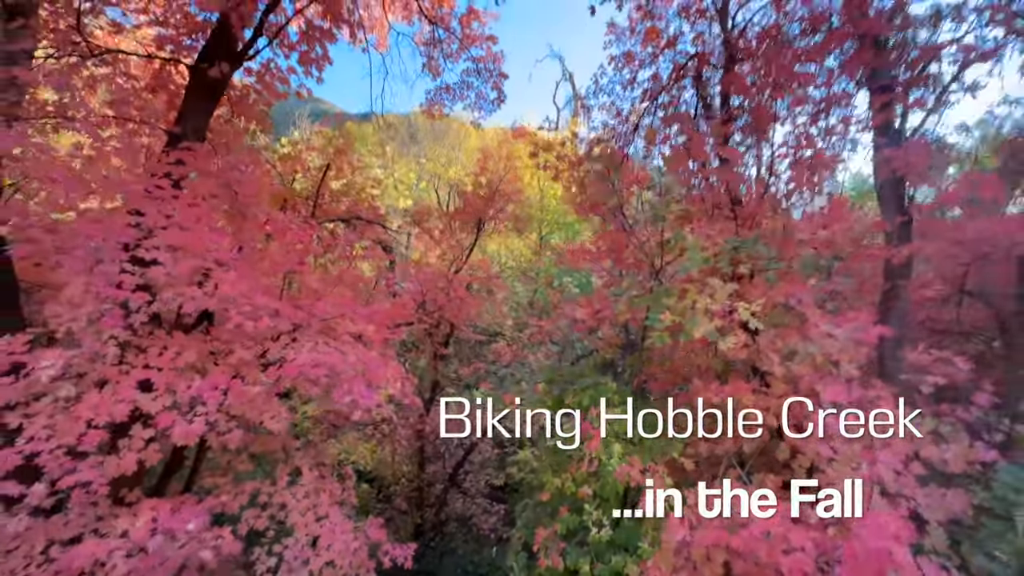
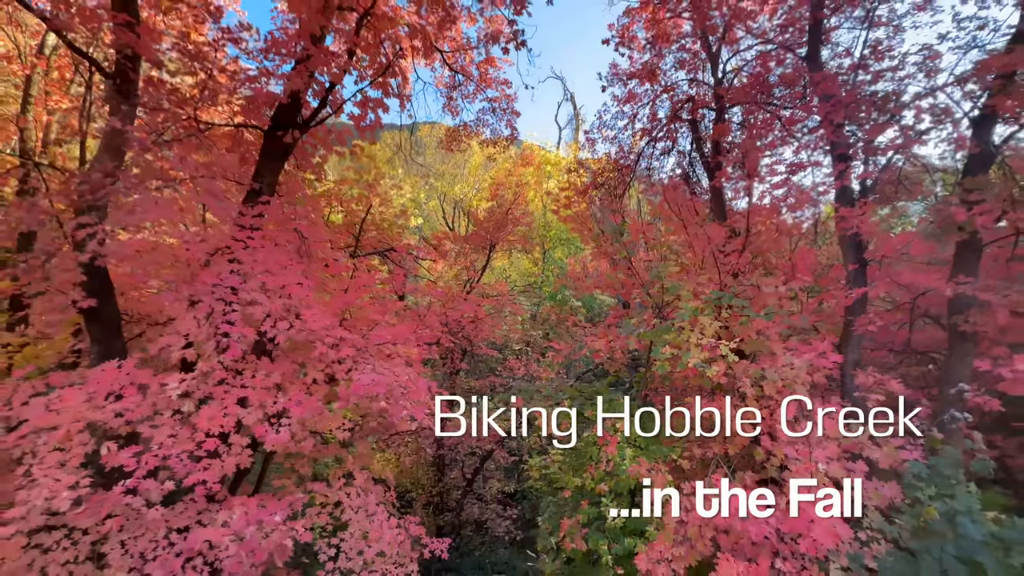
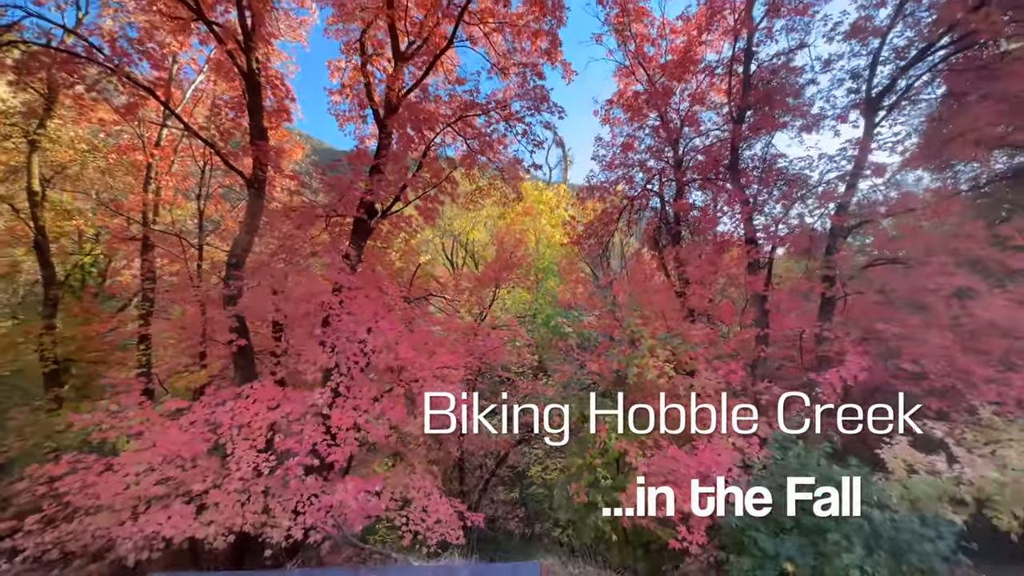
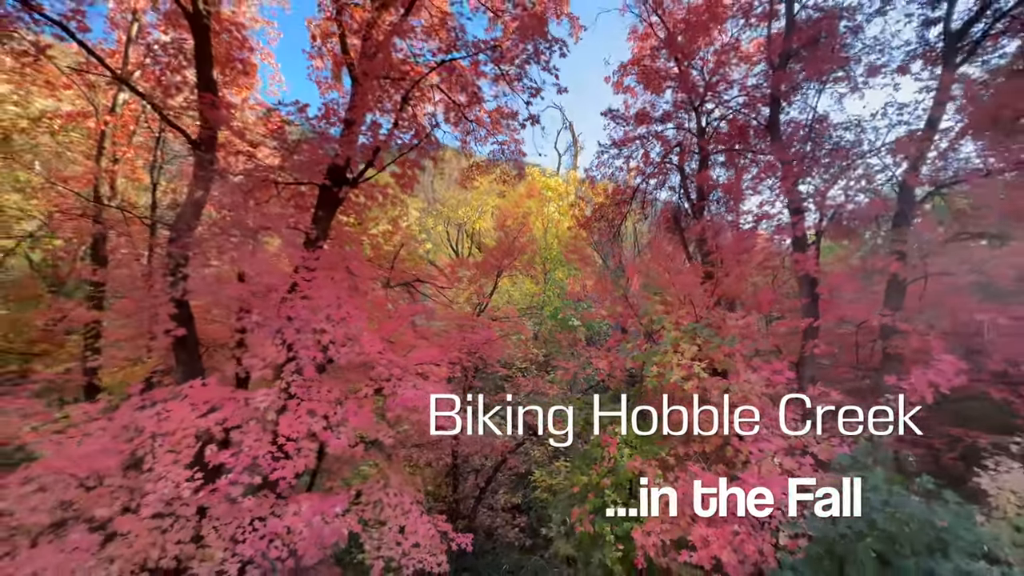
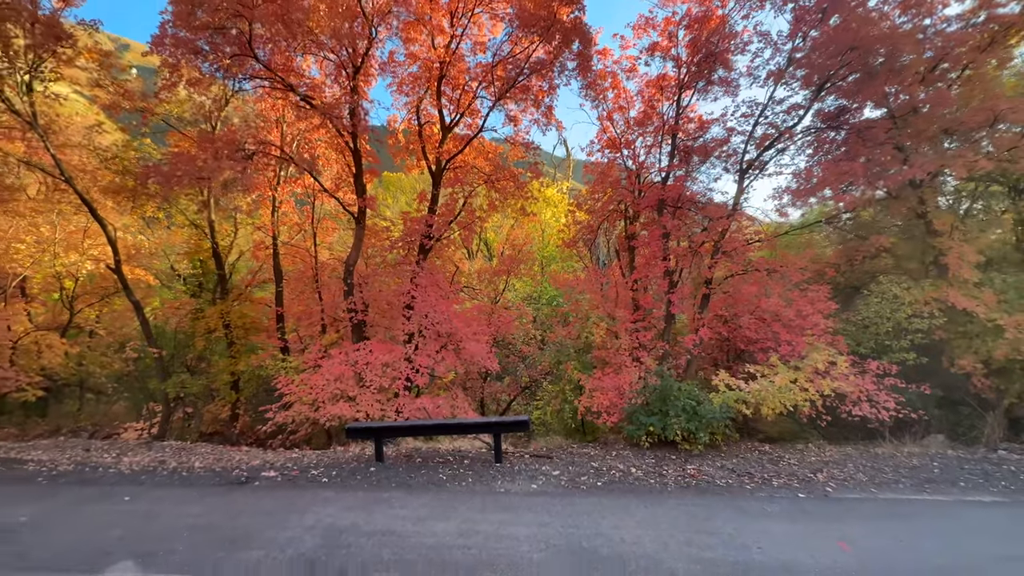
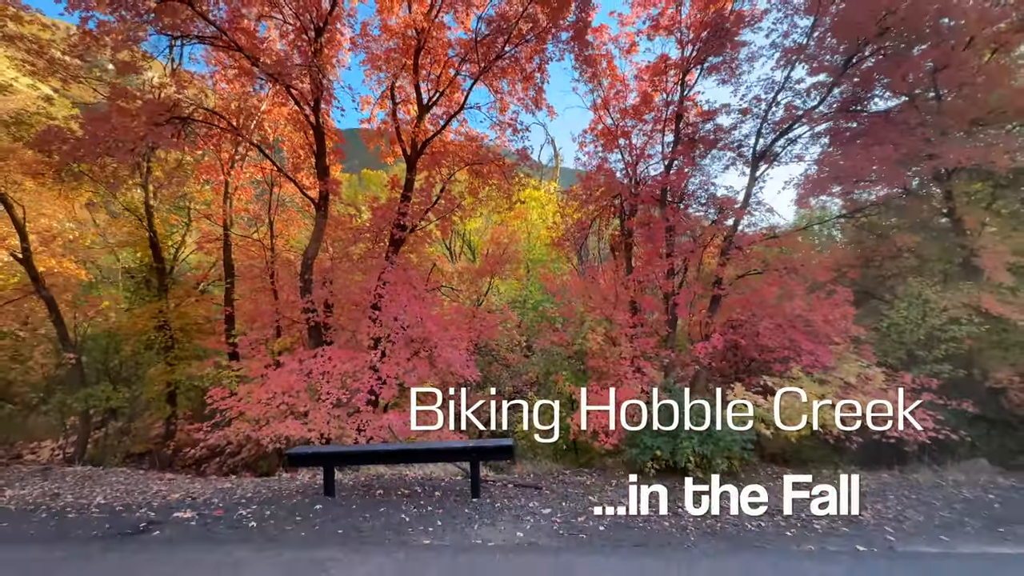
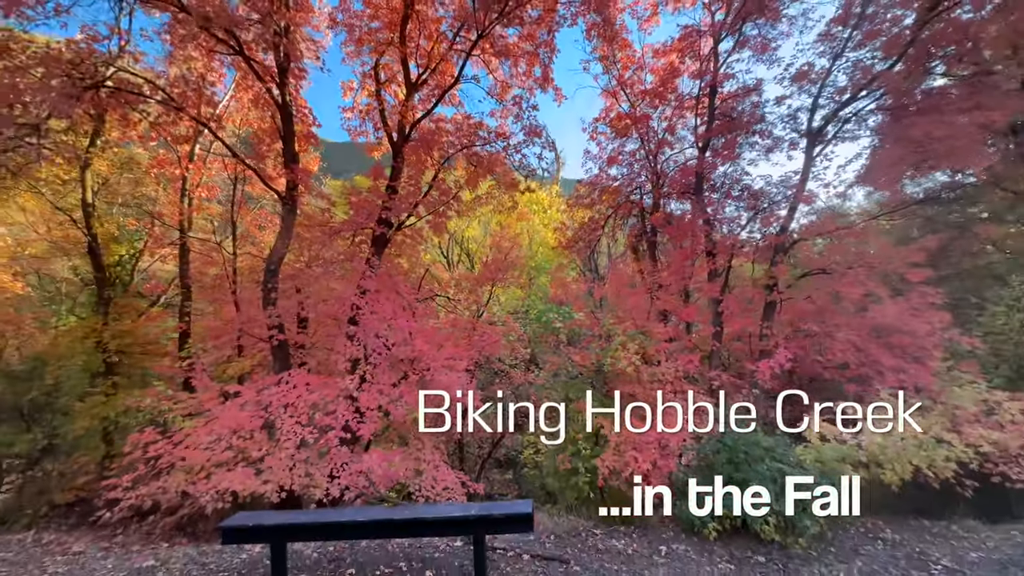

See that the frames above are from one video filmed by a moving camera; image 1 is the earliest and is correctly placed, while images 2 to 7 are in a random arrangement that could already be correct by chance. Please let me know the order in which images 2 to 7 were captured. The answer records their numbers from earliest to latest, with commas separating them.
2, 4, 3, 7, 6, 5
